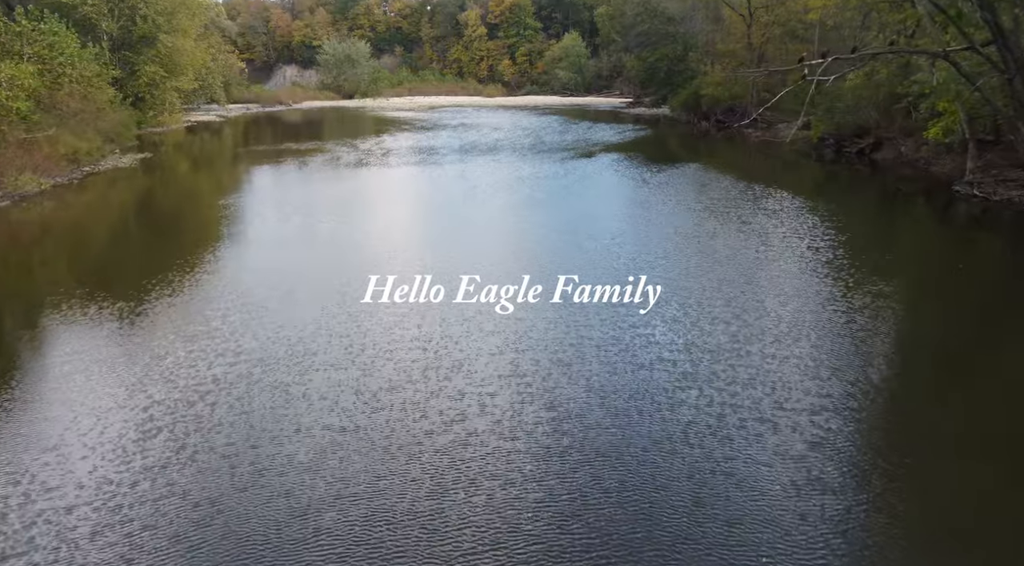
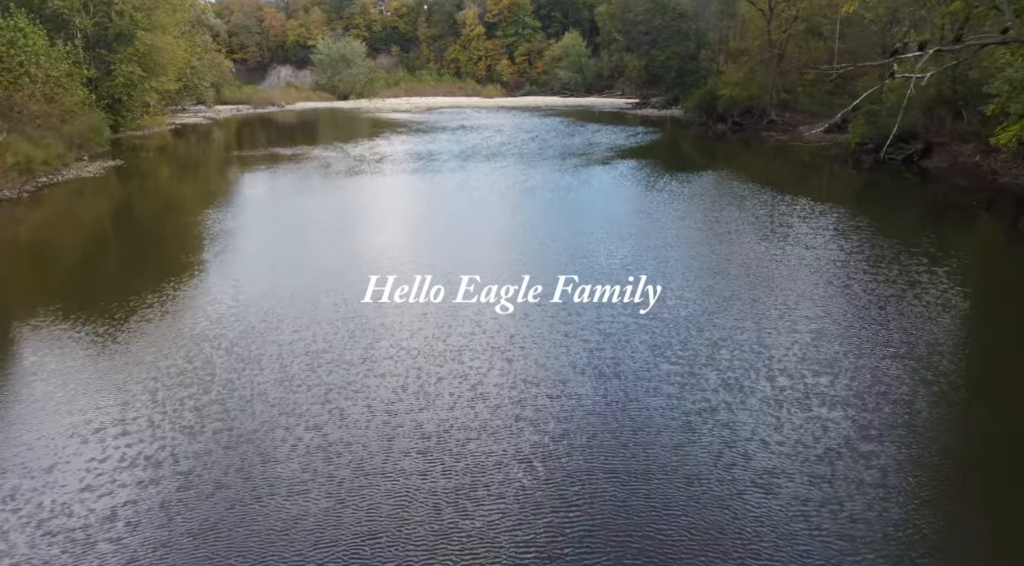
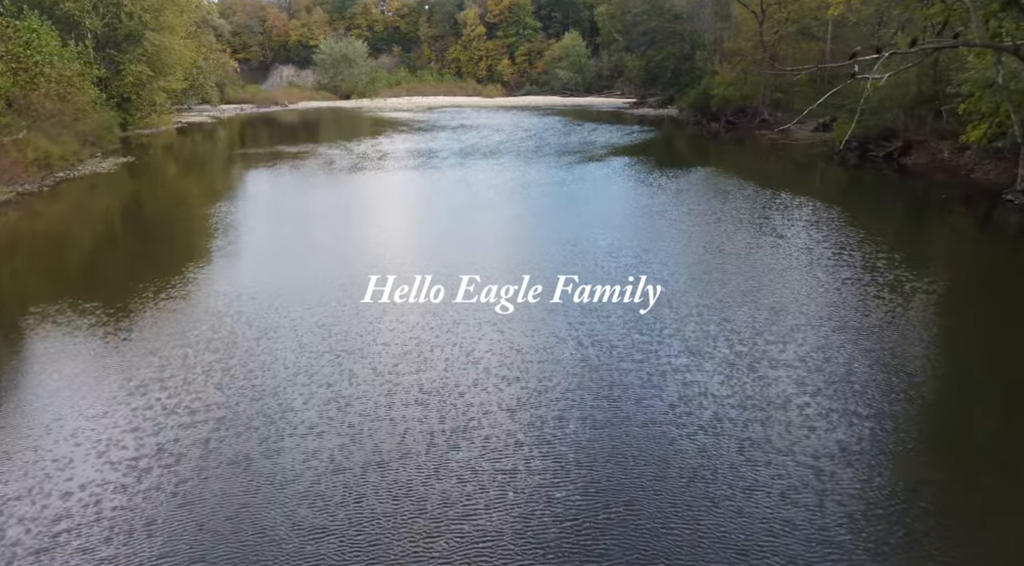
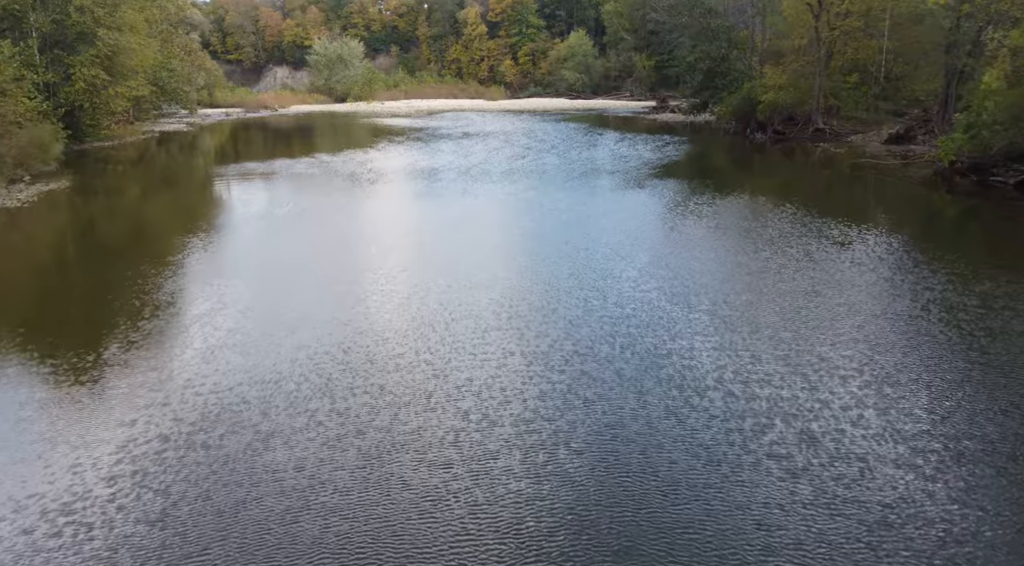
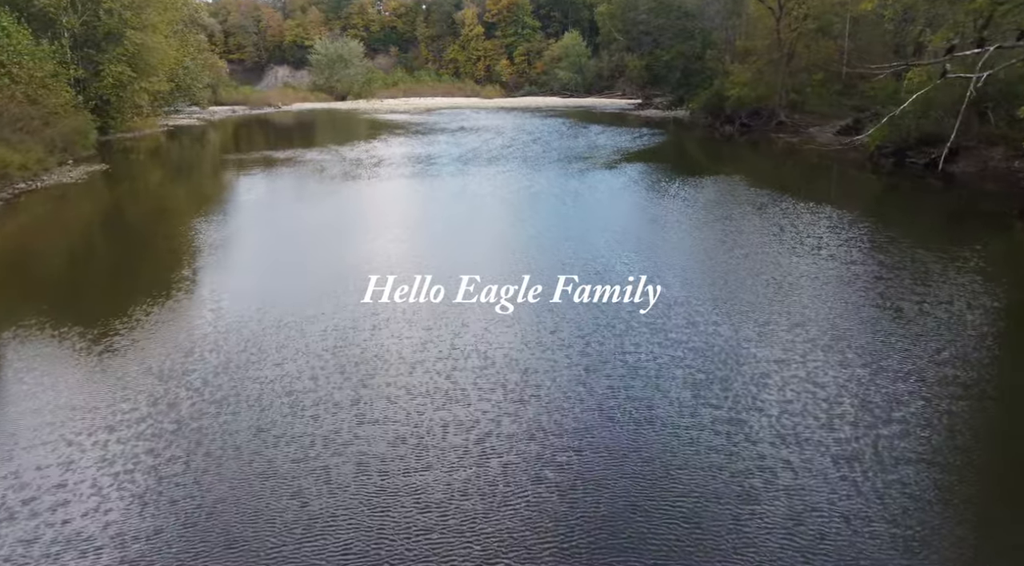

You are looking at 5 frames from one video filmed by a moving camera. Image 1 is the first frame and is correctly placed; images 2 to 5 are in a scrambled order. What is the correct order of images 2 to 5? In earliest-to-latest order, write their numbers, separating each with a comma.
3, 2, 5, 4
